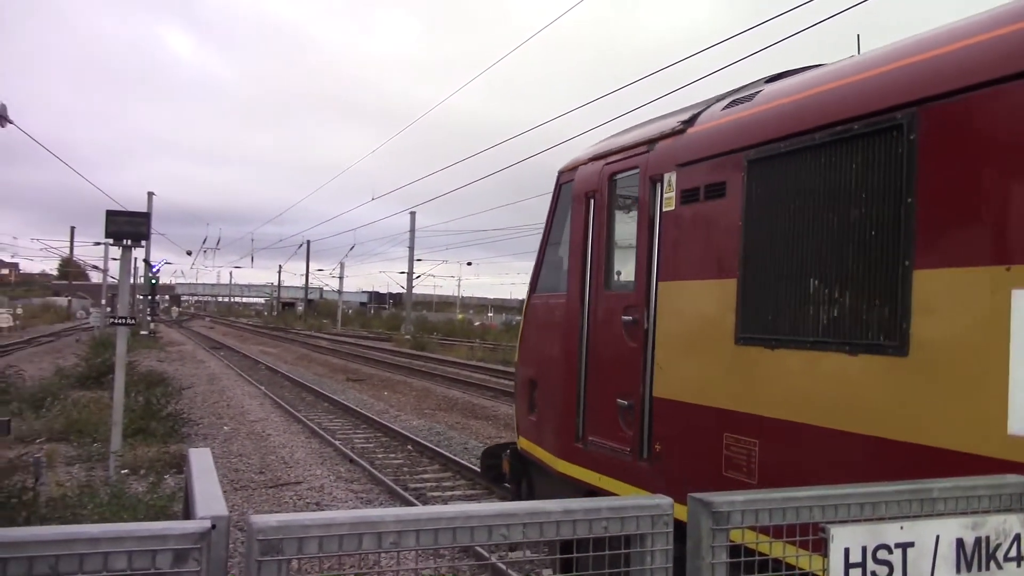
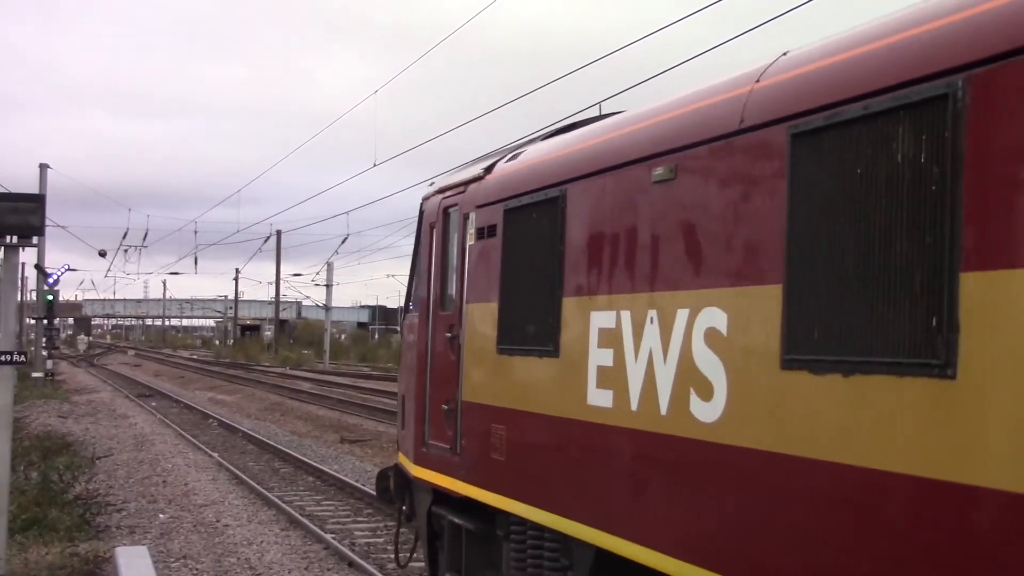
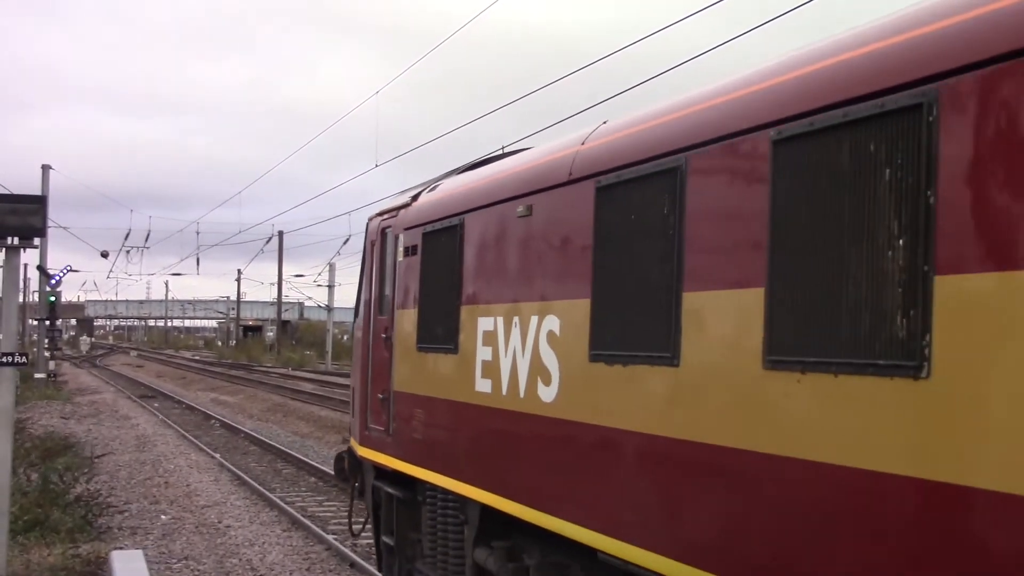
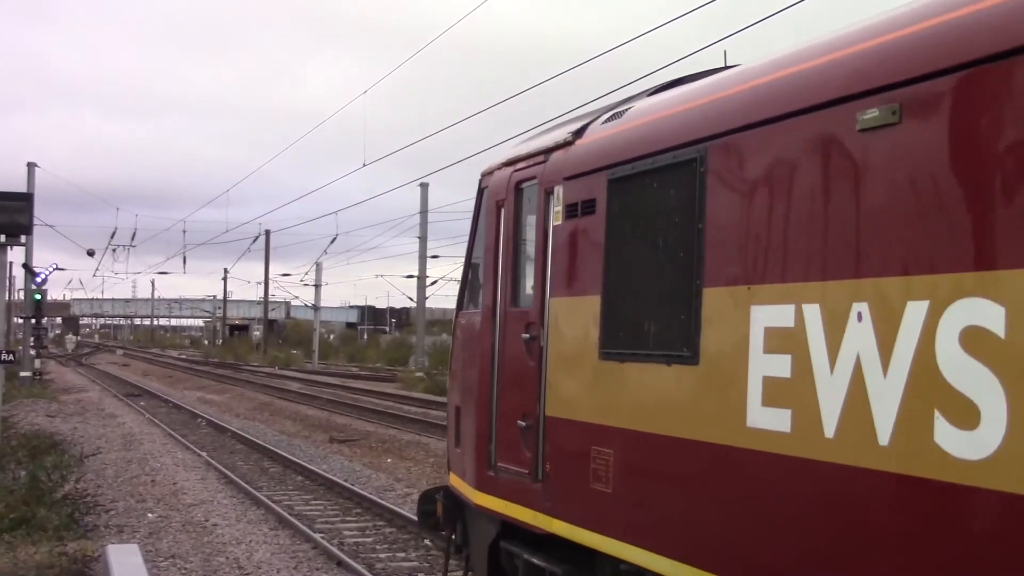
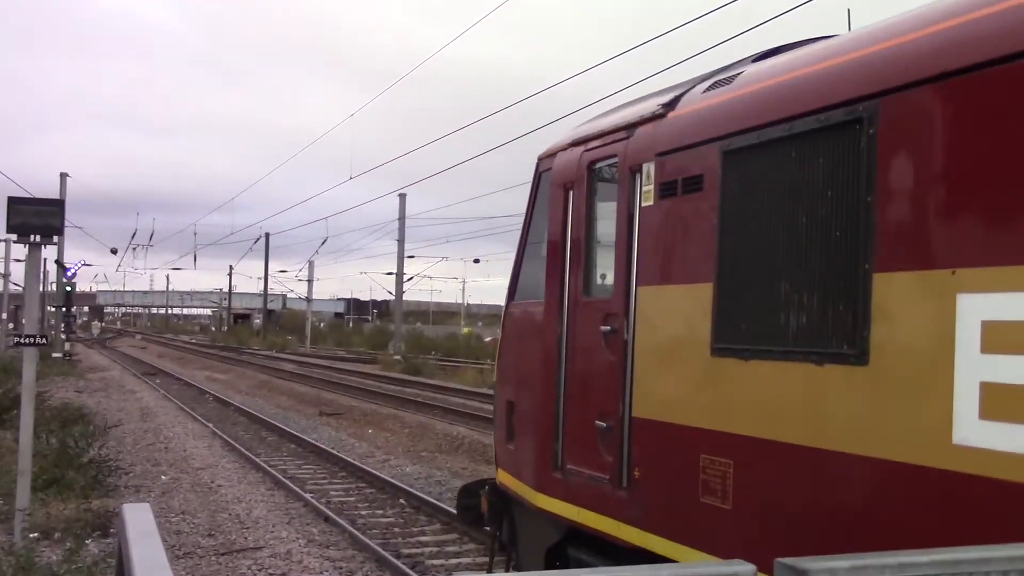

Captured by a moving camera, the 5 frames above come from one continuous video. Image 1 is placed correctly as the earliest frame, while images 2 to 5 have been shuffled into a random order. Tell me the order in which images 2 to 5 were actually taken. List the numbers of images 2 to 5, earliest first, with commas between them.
5, 4, 2, 3
